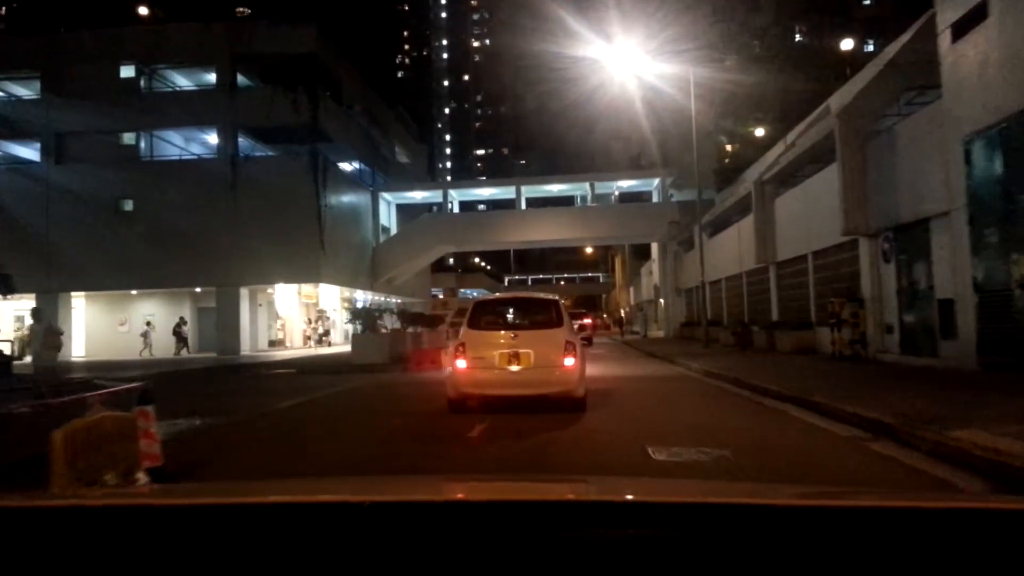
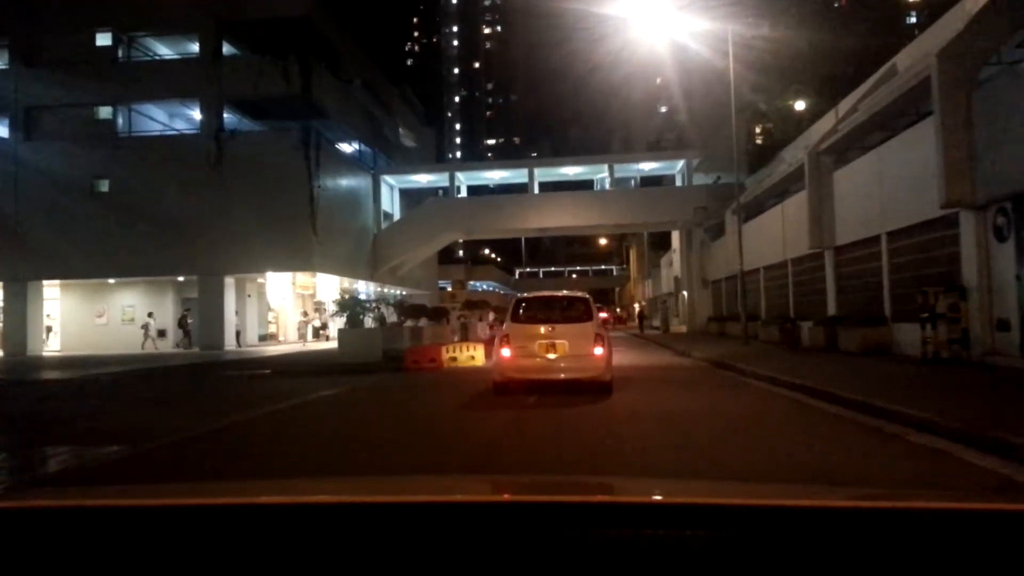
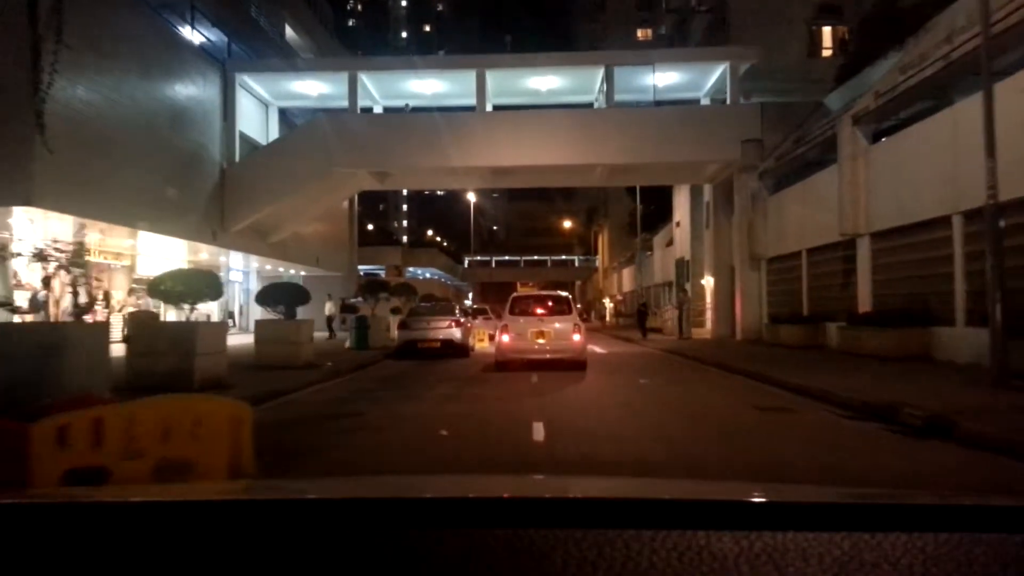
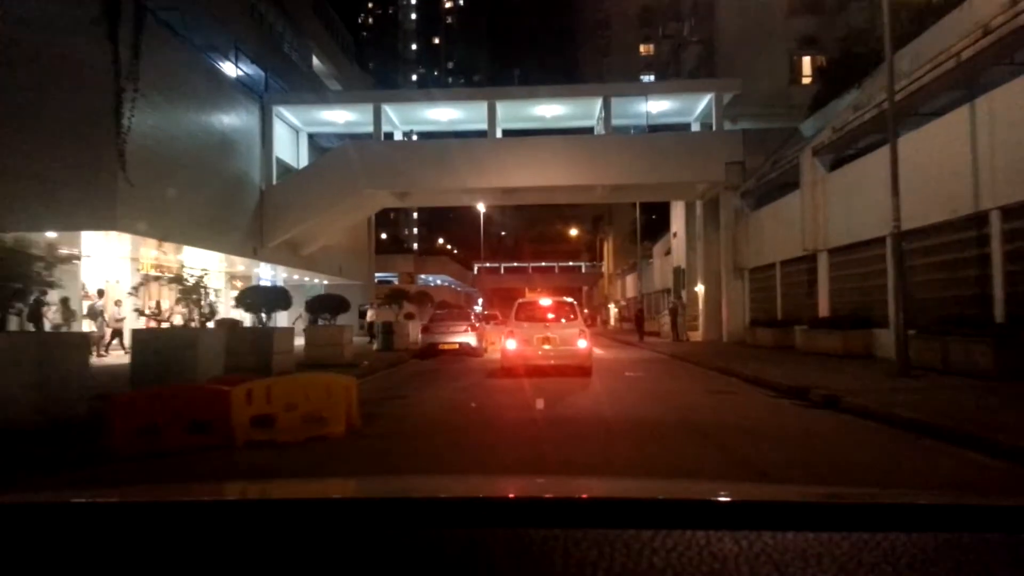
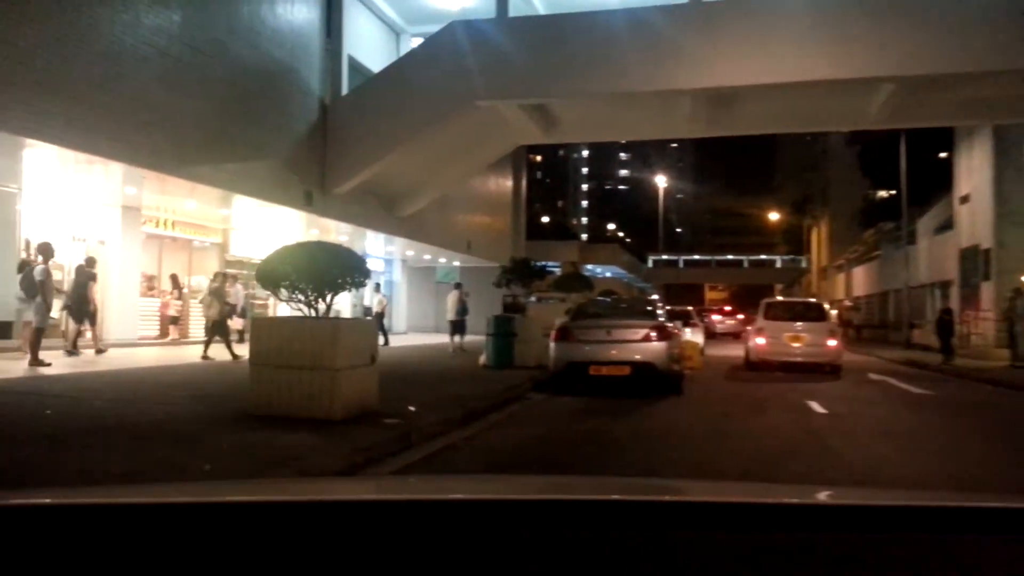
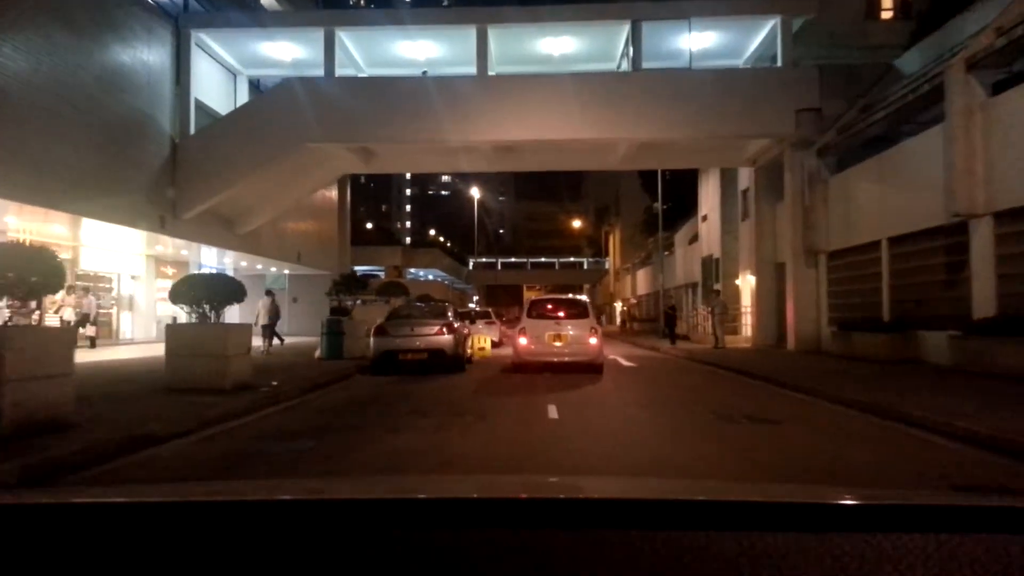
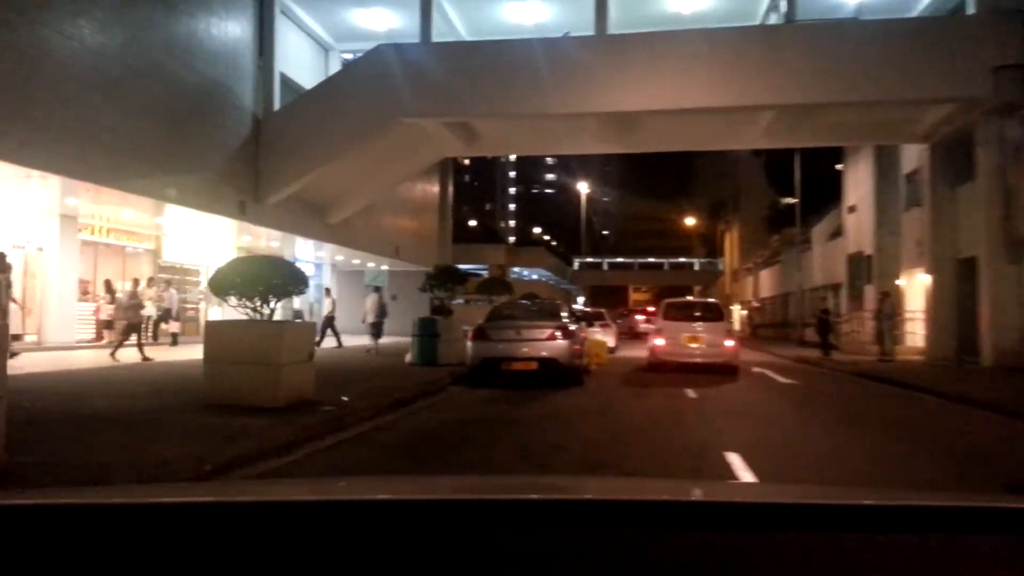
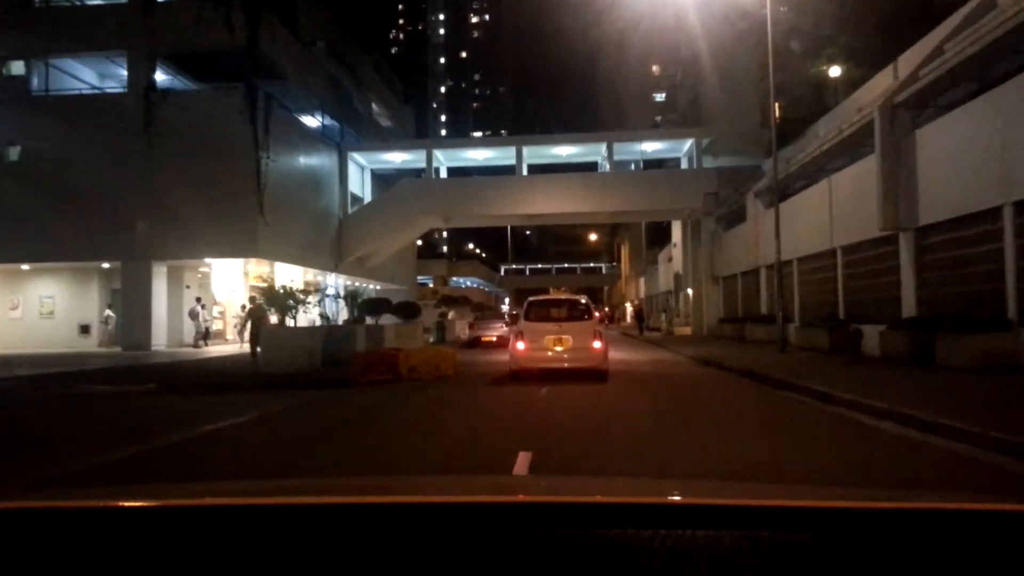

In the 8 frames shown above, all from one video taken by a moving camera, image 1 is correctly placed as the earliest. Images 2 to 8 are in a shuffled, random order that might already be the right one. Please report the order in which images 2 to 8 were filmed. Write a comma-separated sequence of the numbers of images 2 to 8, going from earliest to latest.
2, 8, 4, 3, 6, 7, 5
